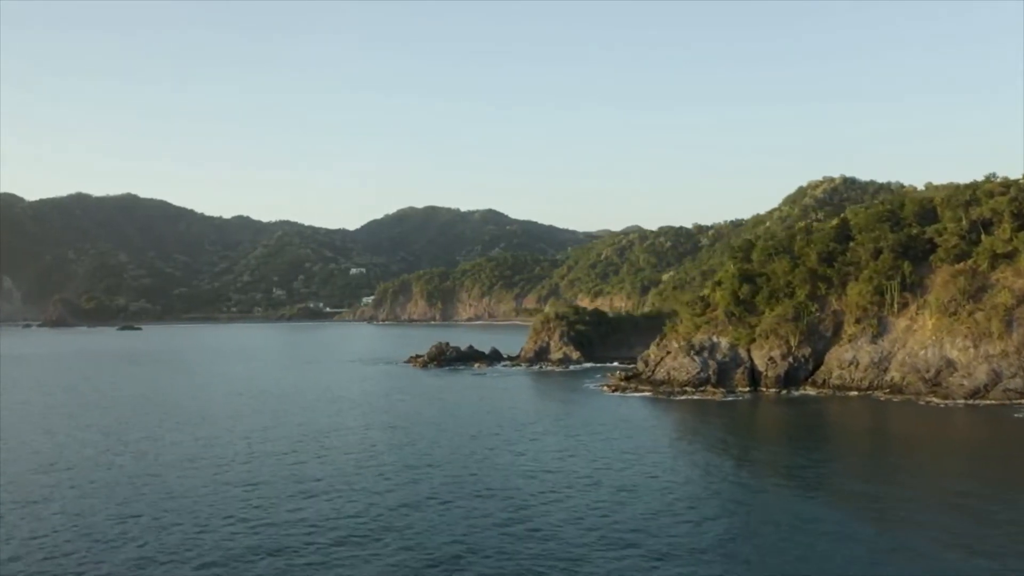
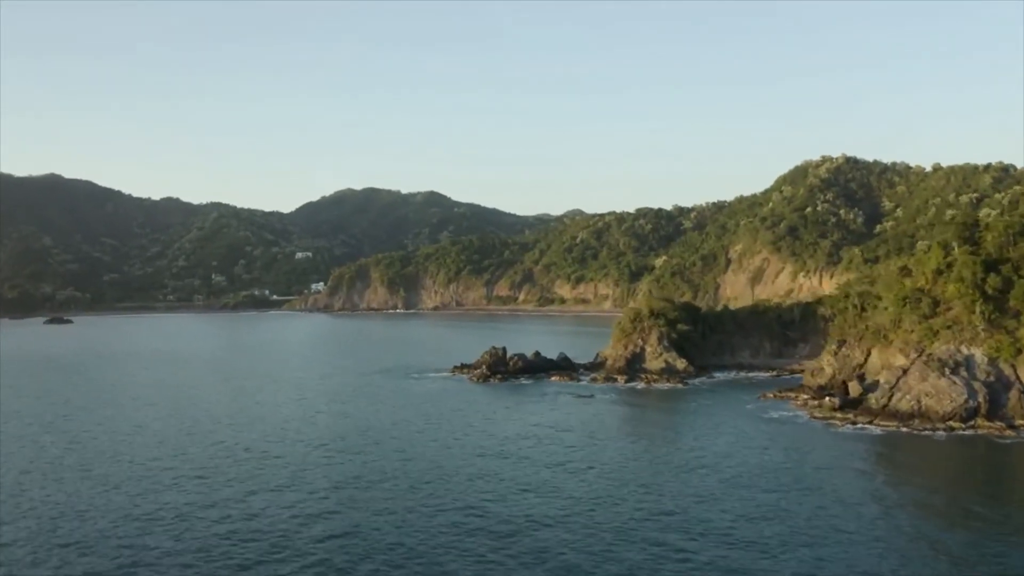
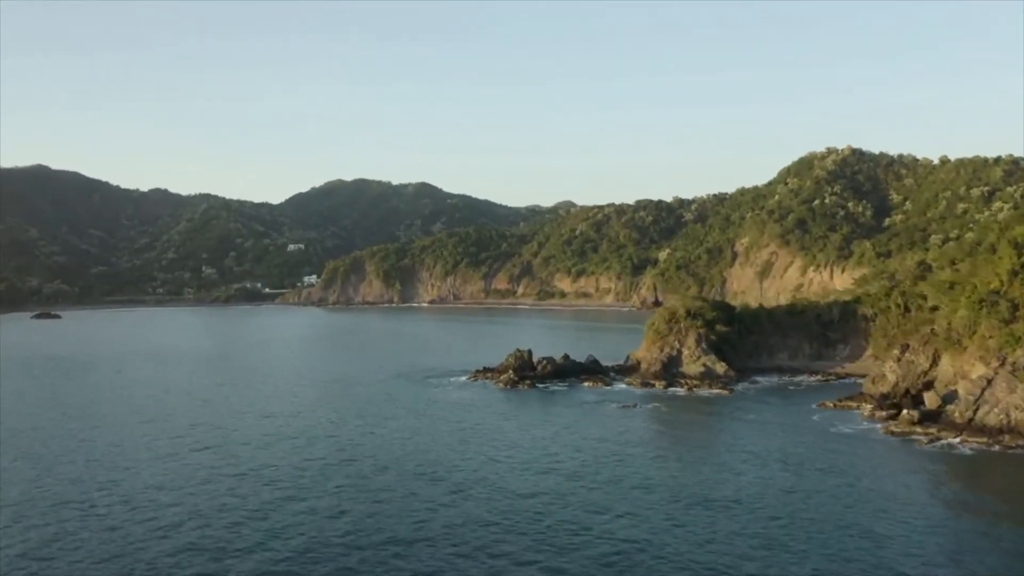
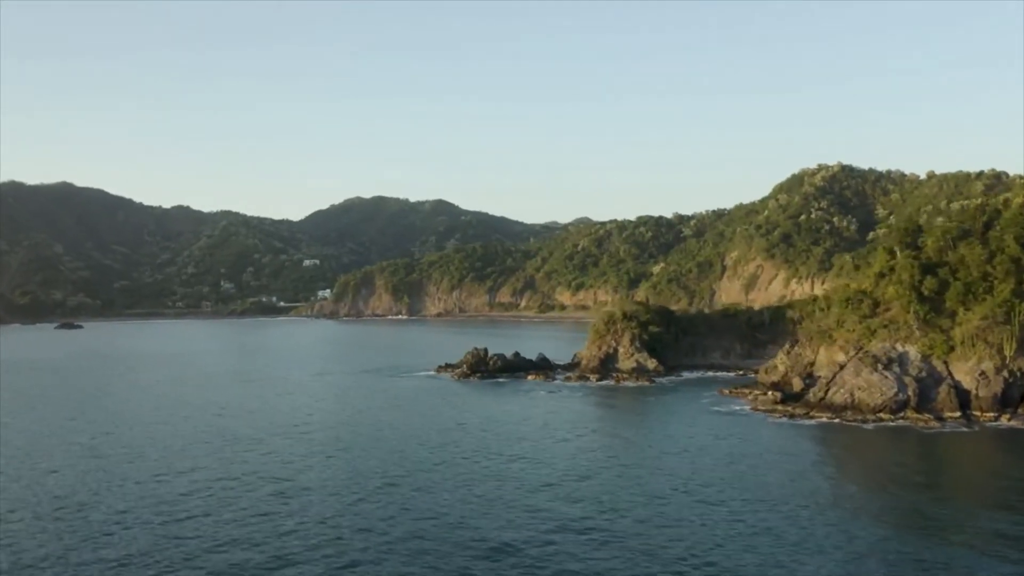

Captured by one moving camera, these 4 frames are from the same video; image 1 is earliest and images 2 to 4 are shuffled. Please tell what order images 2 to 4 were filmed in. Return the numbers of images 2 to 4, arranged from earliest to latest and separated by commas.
4, 2, 3
